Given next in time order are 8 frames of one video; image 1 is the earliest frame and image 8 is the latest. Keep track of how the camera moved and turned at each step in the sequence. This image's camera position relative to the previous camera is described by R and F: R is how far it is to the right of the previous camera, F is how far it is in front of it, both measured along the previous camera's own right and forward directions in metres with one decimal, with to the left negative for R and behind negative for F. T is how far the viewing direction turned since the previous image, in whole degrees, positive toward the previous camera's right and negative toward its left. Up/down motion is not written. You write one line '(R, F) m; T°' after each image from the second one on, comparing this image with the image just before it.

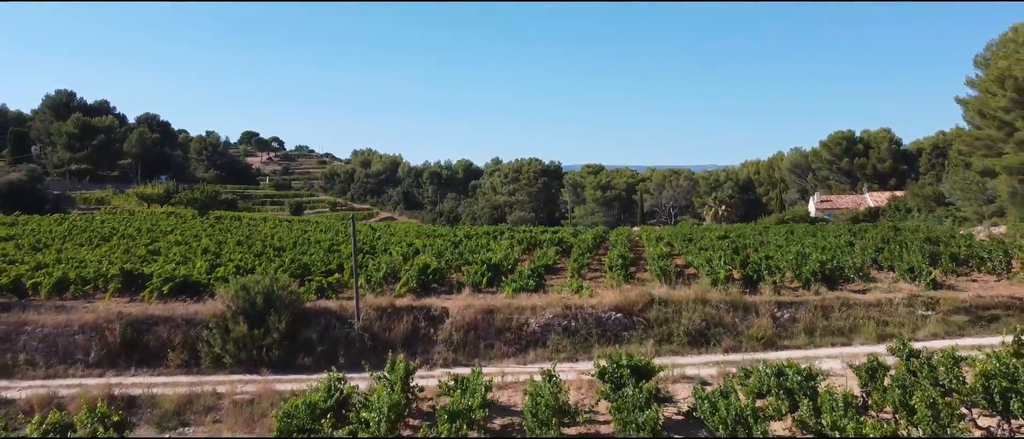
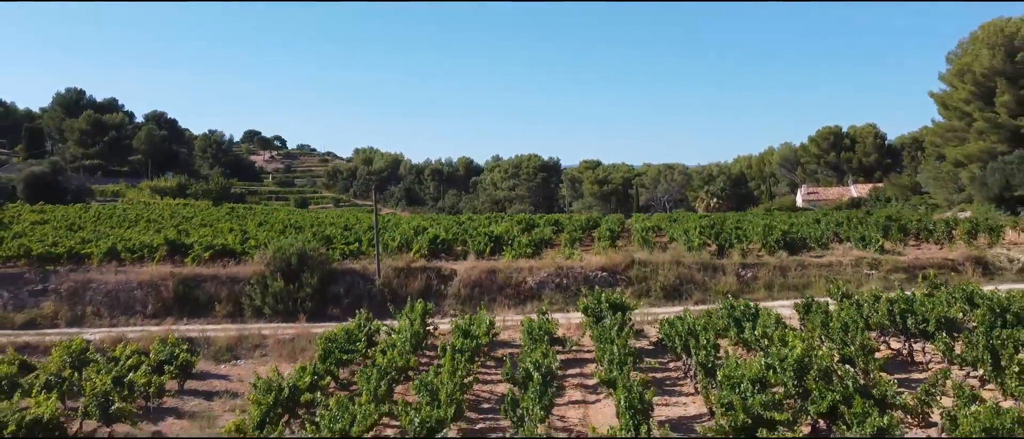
(0.0, -2.7) m; 0°
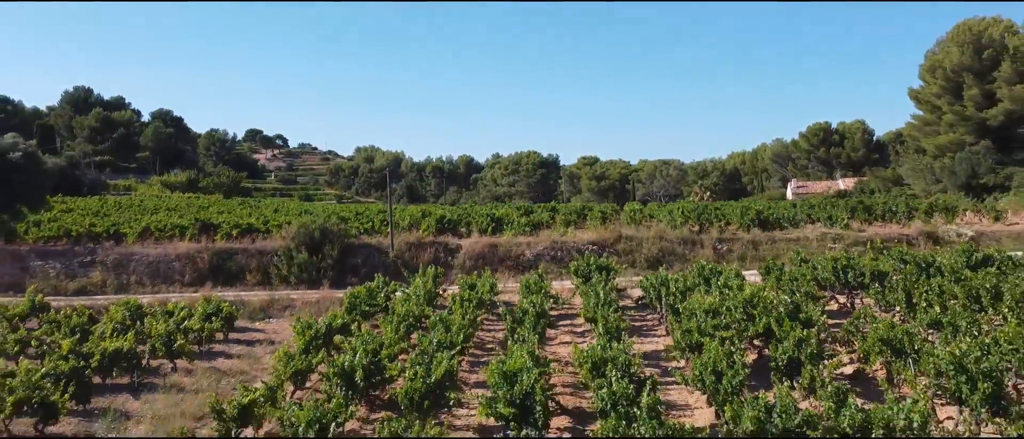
(0.0, -2.3) m; 0°
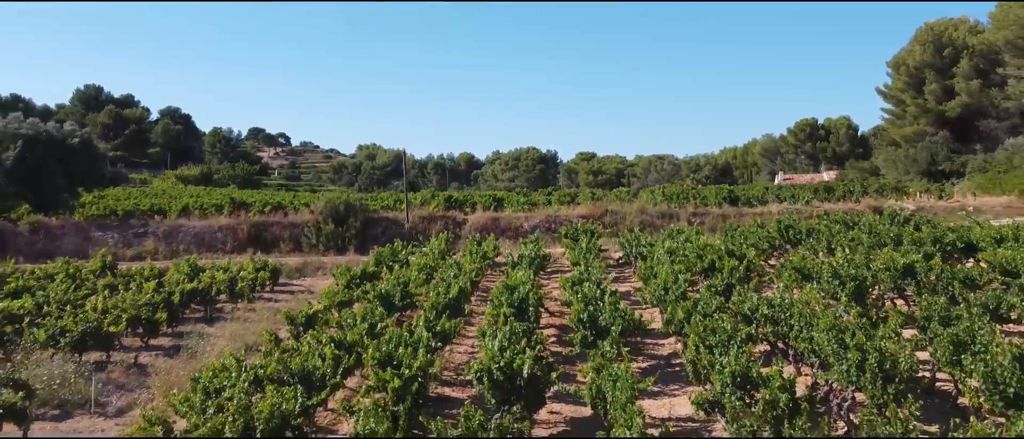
(0.0, -3.2) m; 0°
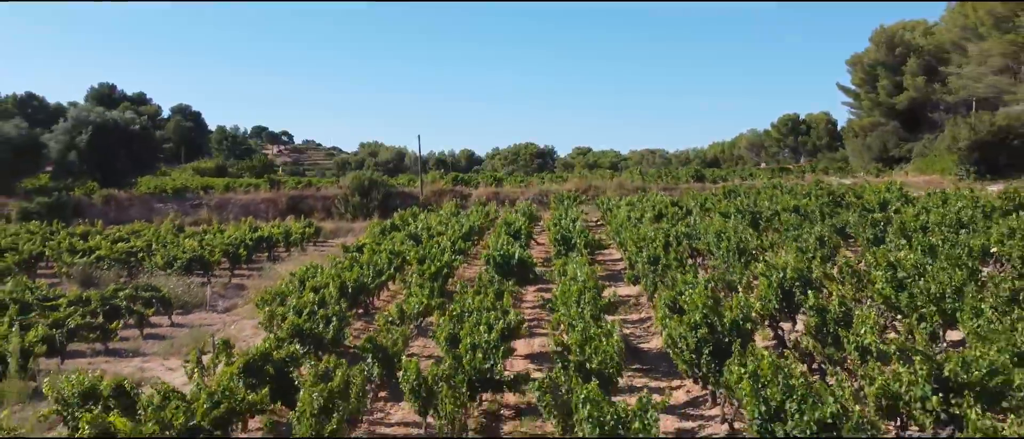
(+0.1, -4.6) m; 0°
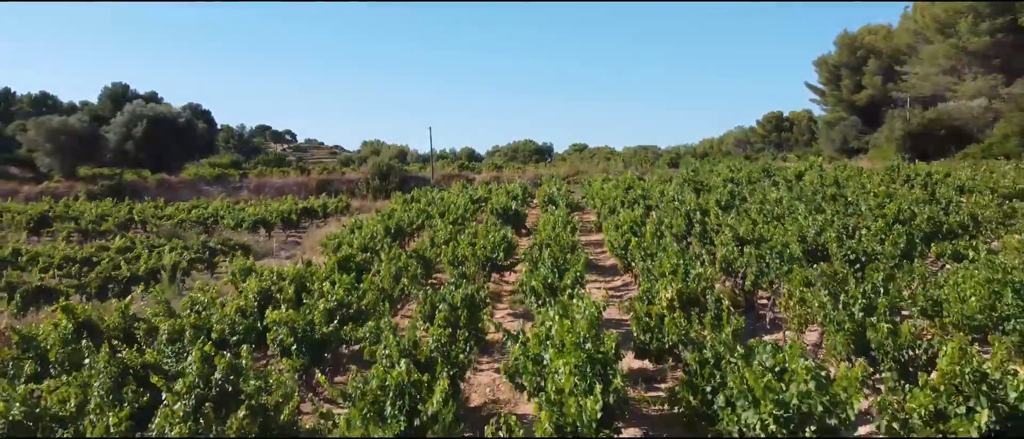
(0.0, -4.7) m; 0°
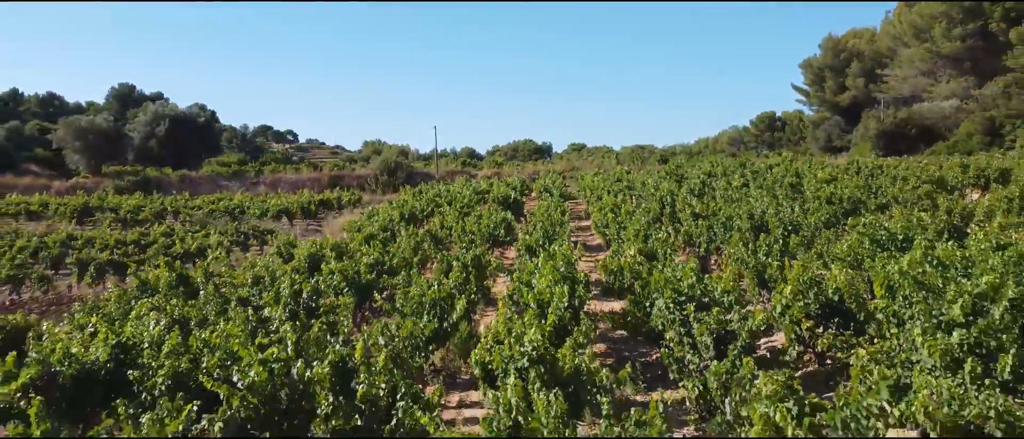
(0.0, -2.3) m; 0°
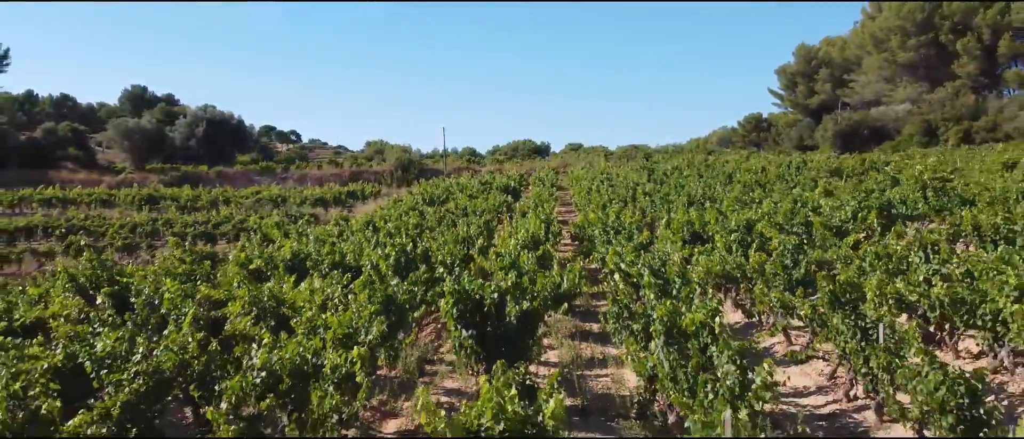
(0.0, -4.7) m; 0°
